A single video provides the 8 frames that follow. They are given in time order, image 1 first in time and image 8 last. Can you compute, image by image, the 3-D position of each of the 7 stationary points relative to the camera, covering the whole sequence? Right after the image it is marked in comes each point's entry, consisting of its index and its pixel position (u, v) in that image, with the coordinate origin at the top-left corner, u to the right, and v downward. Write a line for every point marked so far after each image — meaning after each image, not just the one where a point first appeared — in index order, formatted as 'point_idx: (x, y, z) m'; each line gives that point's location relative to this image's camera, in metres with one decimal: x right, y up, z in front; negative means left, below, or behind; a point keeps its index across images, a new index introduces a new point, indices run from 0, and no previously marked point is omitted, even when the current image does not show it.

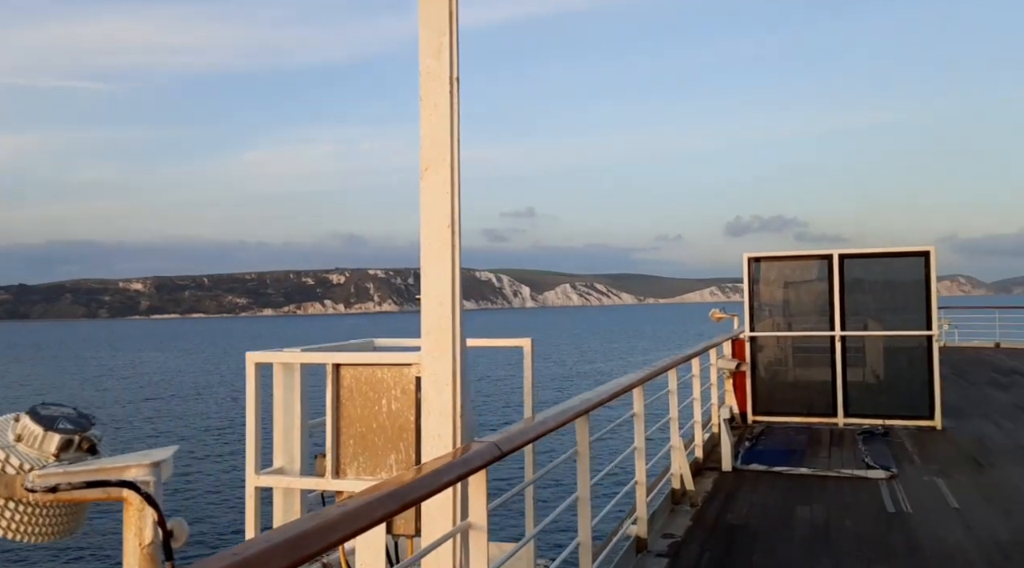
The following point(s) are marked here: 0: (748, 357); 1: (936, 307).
0: (+2.1, -0.7, +7.4) m
1: (+3.5, -0.2, +6.8) m
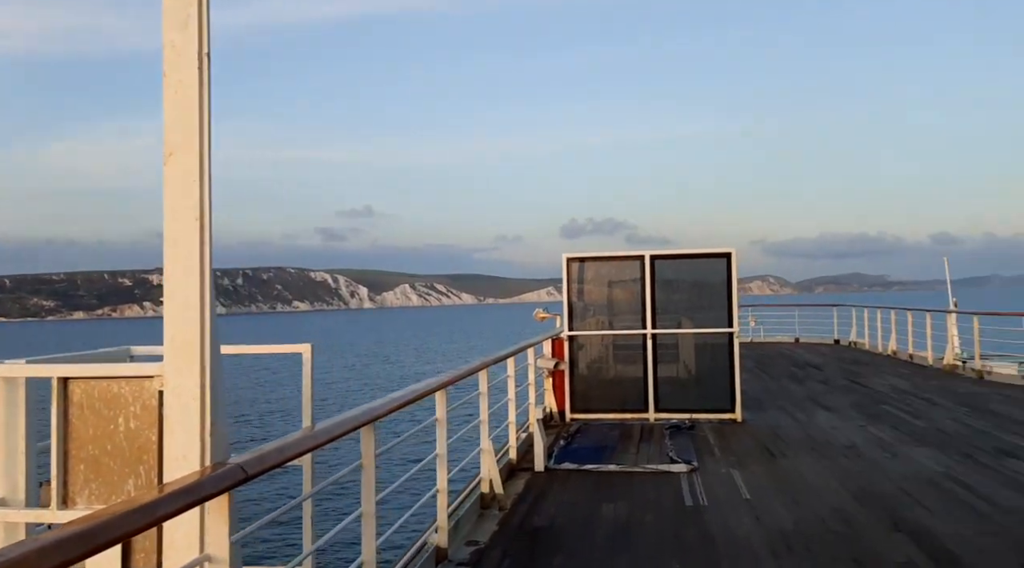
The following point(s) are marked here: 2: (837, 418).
0: (+0.5, -0.7, +7.5) m
1: (+2.0, -0.2, +7.2) m
2: (+2.8, -1.1, +7.1) m
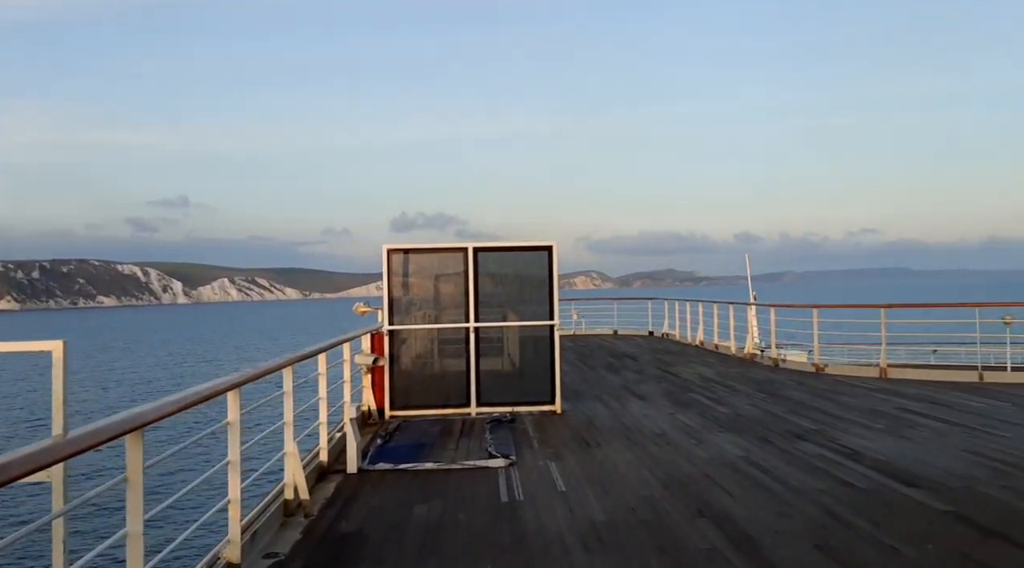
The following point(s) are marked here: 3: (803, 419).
0: (-1.1, -0.6, +7.3) m
1: (+0.4, -0.1, +7.2) m
2: (+1.2, -1.1, +7.3) m
3: (+2.2, -1.0, +6.3) m
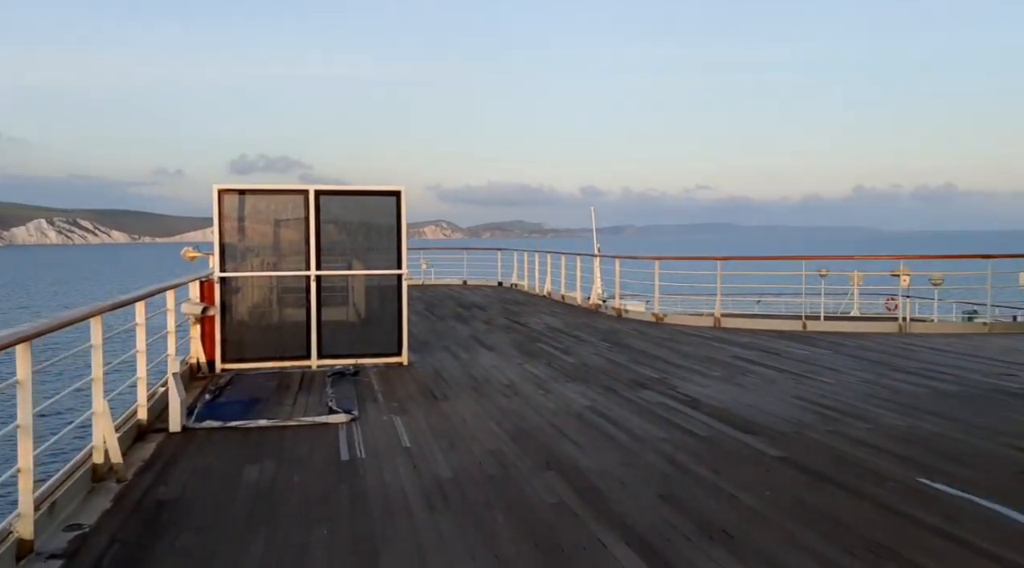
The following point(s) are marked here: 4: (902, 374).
0: (-2.4, -0.1, +6.7) m
1: (-0.9, +0.3, +6.9) m
2: (-0.1, -0.6, +7.2) m
3: (+1.0, -0.7, +6.5) m
4: (+2.8, -0.7, +6.0) m
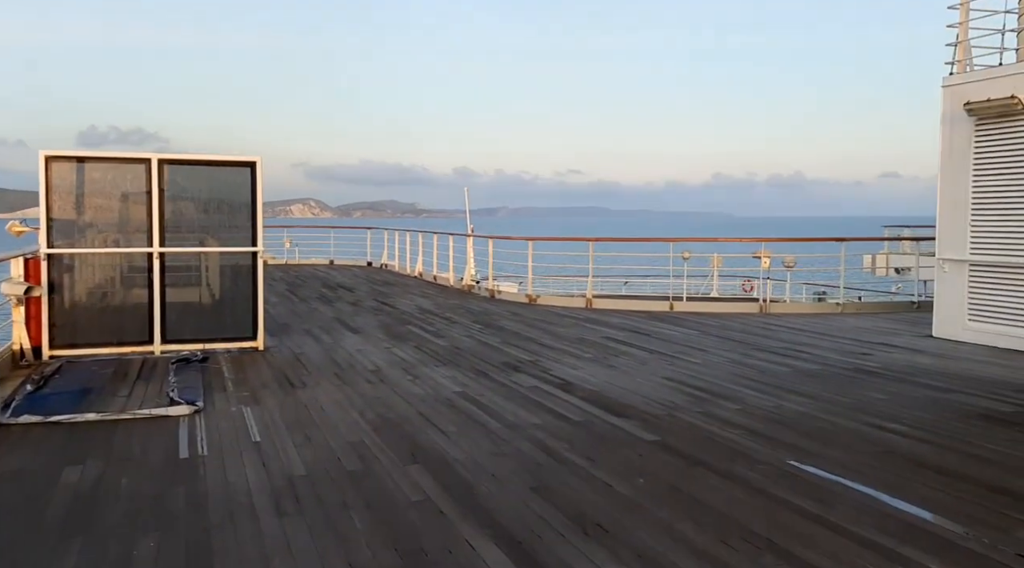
0: (-3.4, 0.0, +6.0) m
1: (-1.9, +0.5, +6.4) m
2: (-1.2, -0.5, +6.8) m
3: (0.0, -0.5, +6.3) m
4: (+1.9, -0.5, +6.1) m
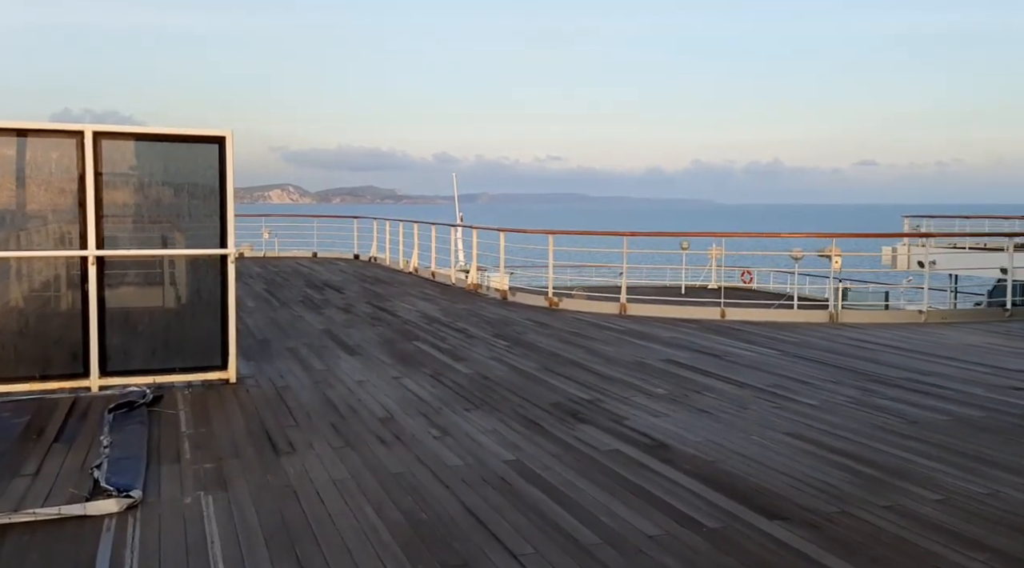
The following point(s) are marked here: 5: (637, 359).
0: (-3.1, 0.0, +4.5) m
1: (-1.7, +0.4, +5.0) m
2: (-1.0, -0.5, +5.4) m
3: (+0.3, -0.6, +4.9) m
4: (+2.2, -0.6, +4.7) m
5: (+0.8, -0.5, +5.6) m
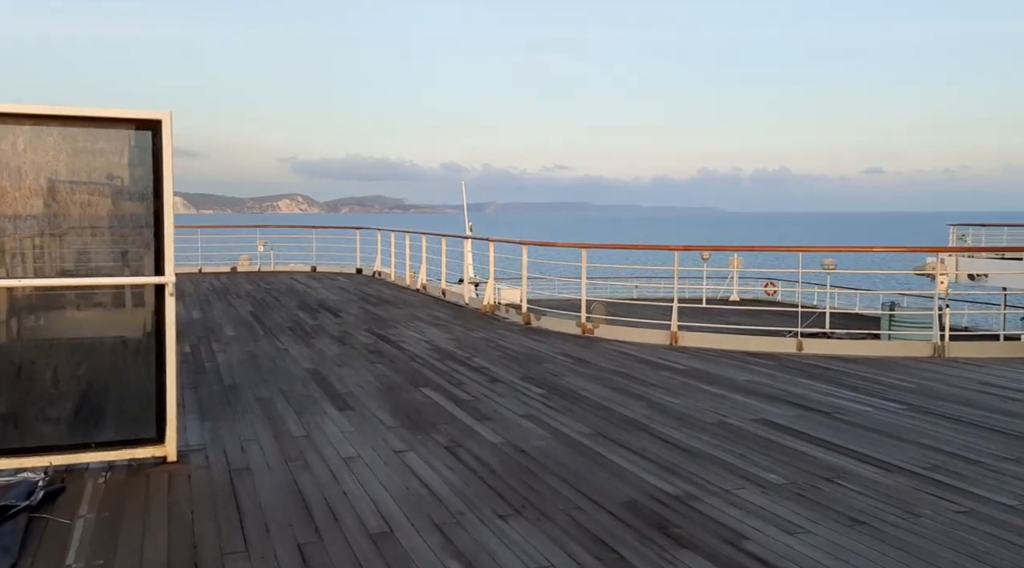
0: (-2.9, -0.2, +3.2) m
1: (-1.5, +0.2, +3.6) m
2: (-0.8, -0.7, +4.0) m
3: (+0.5, -0.7, +3.5) m
4: (+2.4, -0.8, +3.3) m
5: (+1.1, -0.7, +4.2) m
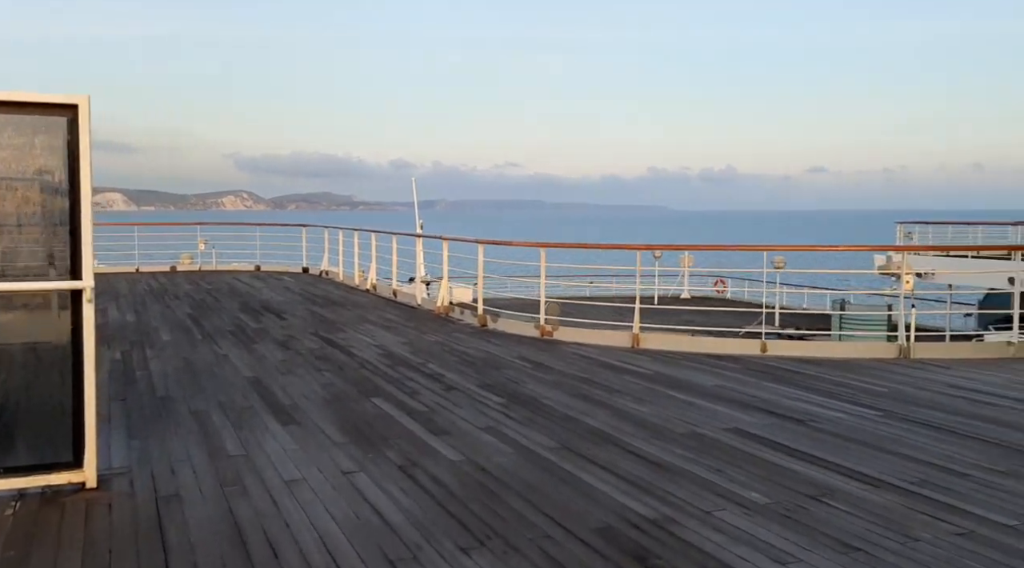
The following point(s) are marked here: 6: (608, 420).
0: (-3.0, -0.2, +2.7) m
1: (-1.6, +0.2, +3.2) m
2: (-0.9, -0.7, +3.7) m
3: (+0.4, -0.8, +3.2) m
4: (+2.2, -0.8, +3.2) m
5: (+0.9, -0.7, +4.0) m
6: (+0.5, -0.7, +4.1) m
